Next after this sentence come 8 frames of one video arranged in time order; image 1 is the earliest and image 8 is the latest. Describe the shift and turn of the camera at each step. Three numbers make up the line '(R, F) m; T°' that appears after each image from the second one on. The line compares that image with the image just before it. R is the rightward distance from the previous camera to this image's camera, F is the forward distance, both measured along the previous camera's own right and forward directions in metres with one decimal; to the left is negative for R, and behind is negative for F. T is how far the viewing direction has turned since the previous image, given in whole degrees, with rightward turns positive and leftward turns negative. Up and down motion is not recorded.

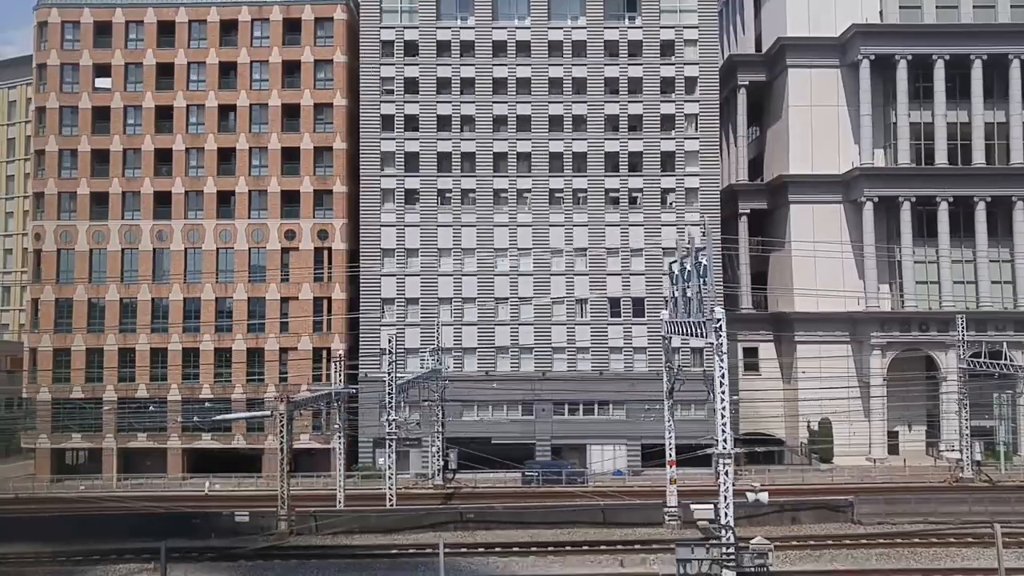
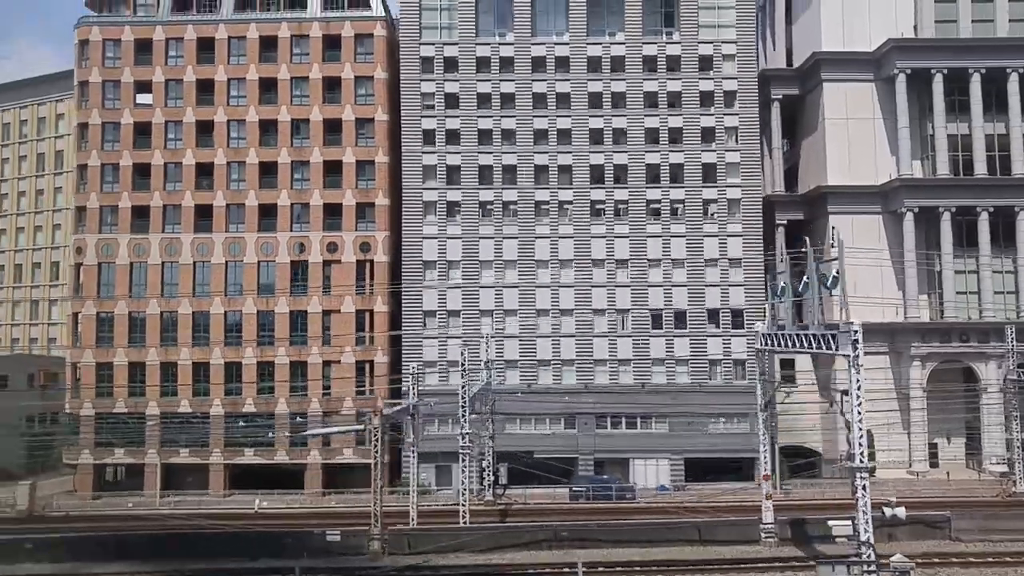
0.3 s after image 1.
(-1.7, 0.0) m; 0°
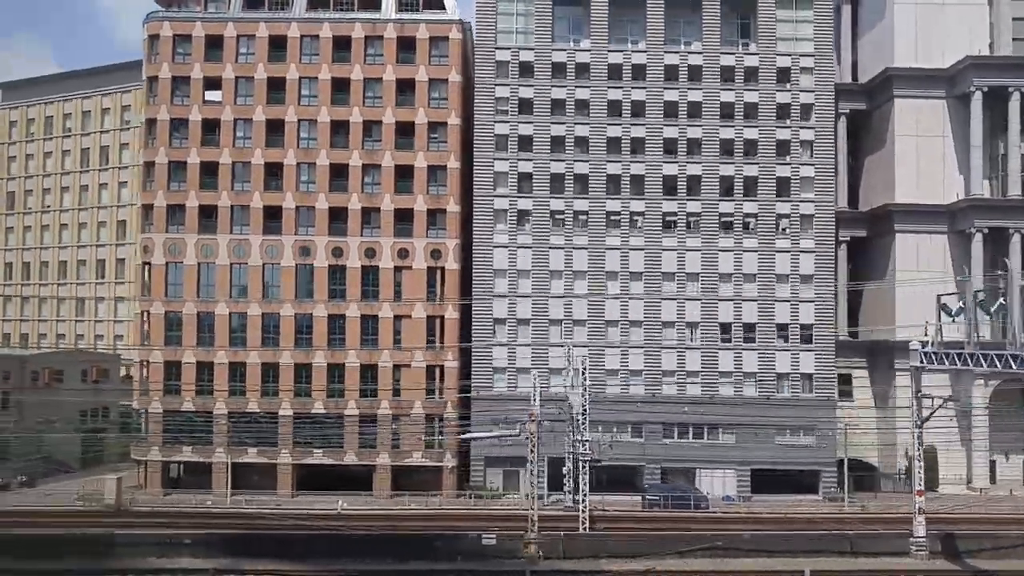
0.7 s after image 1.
(-2.9, -0.1) m; 0°
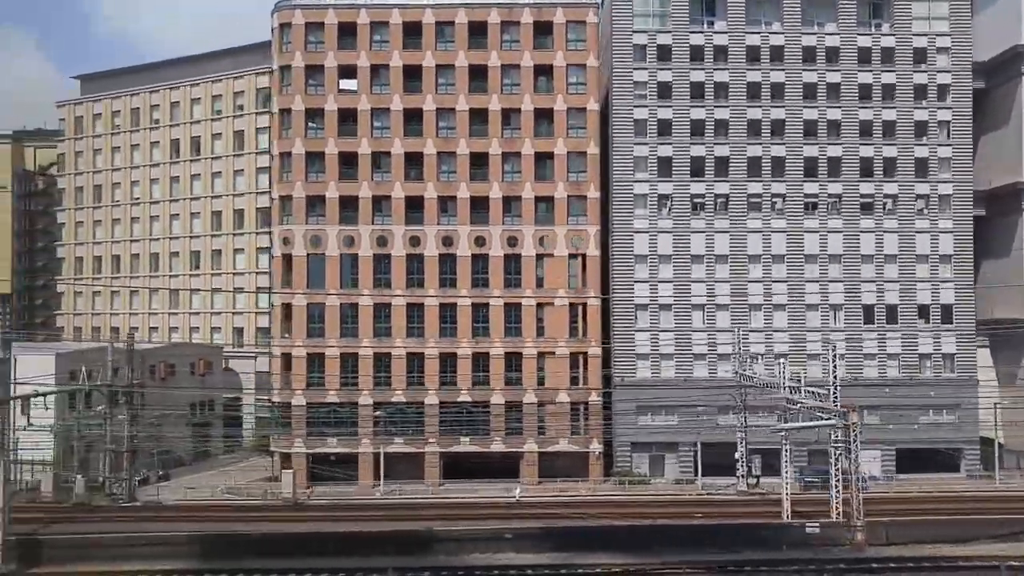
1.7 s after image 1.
(-5.8, +0.2) m; +1°
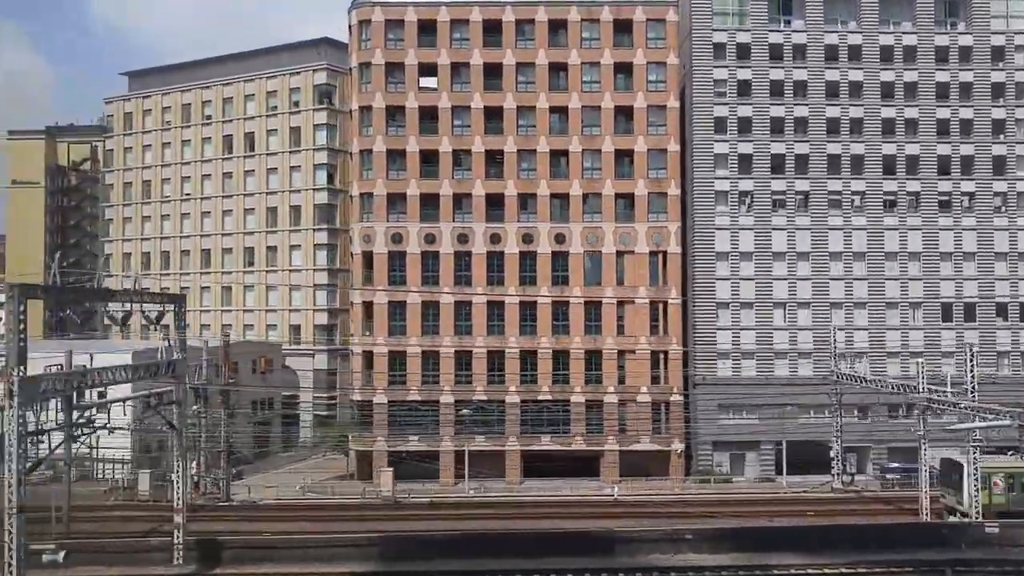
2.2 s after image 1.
(-3.2, +0.1) m; 0°
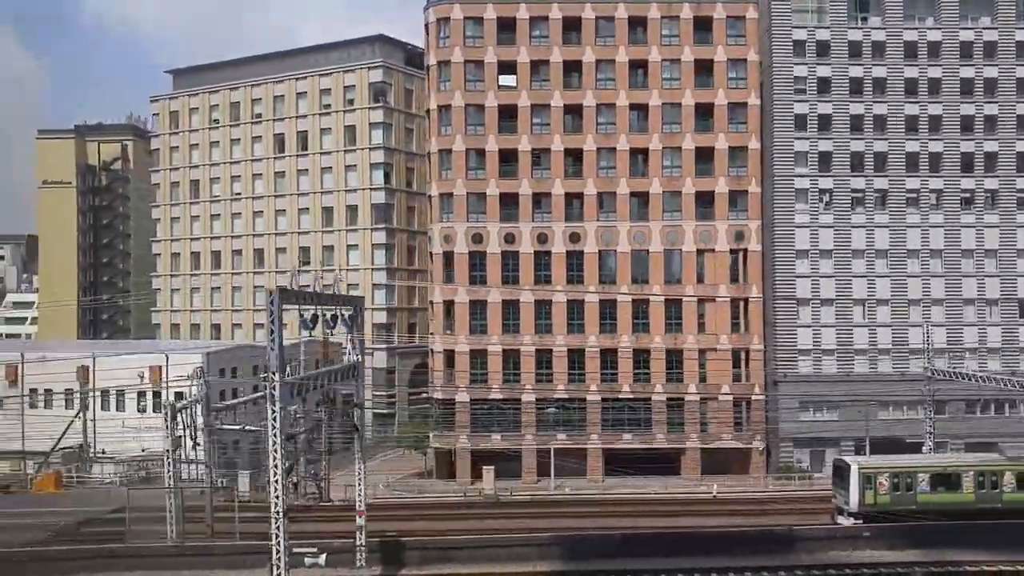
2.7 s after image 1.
(-3.3, 0.0) m; 0°
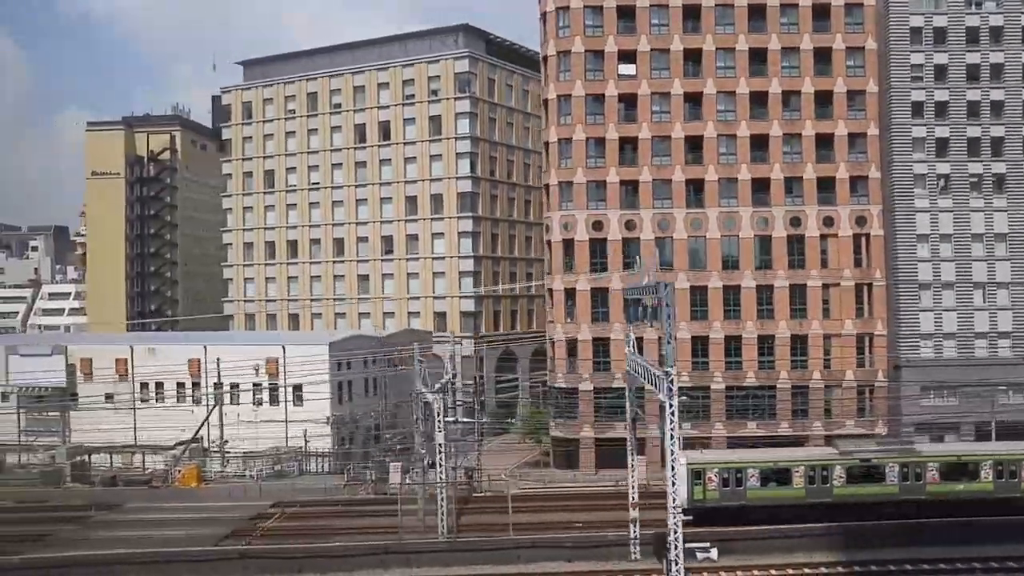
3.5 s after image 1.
(-5.0, +0.1) m; +1°
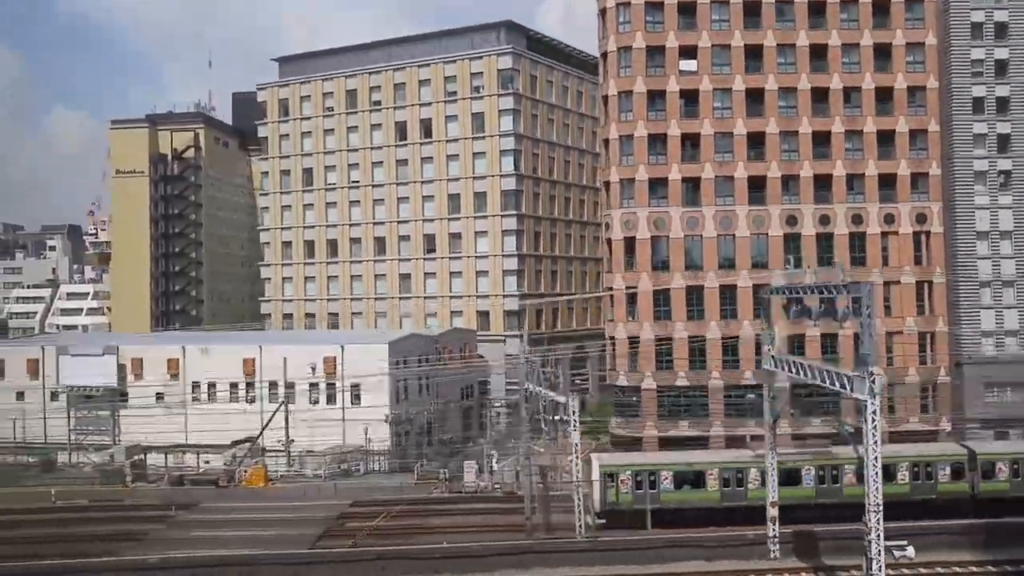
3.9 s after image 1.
(-2.5, +0.2) m; 0°
